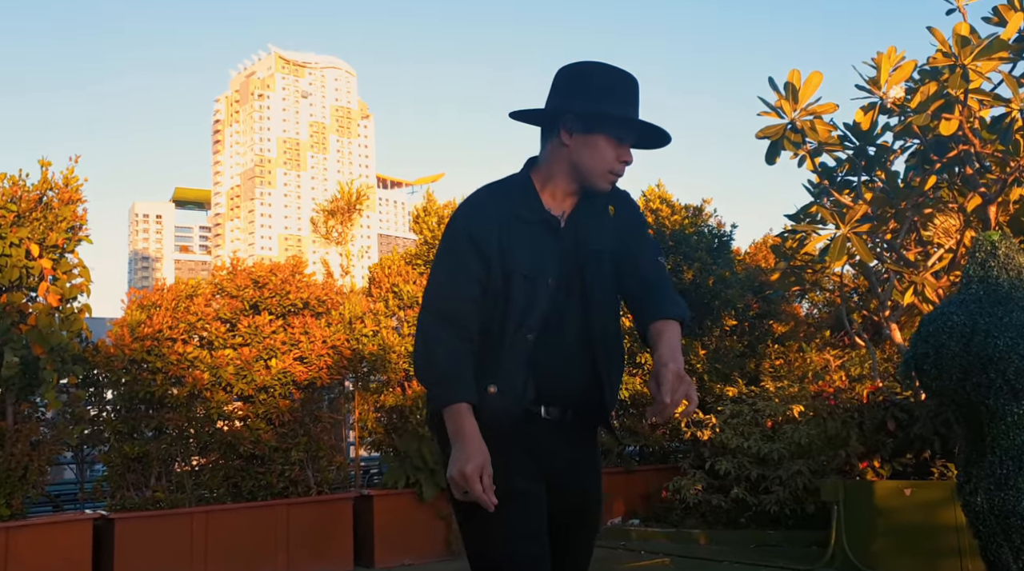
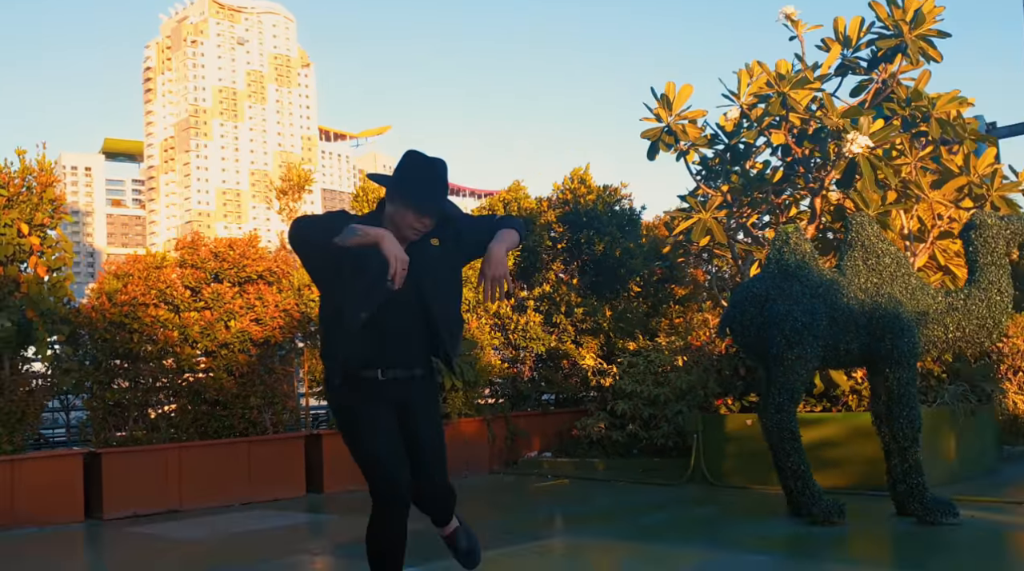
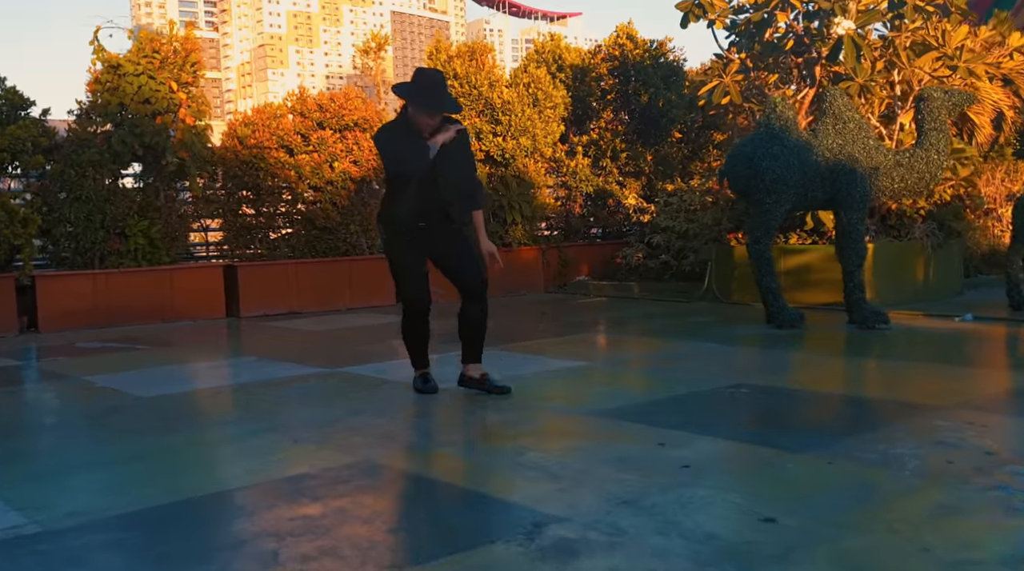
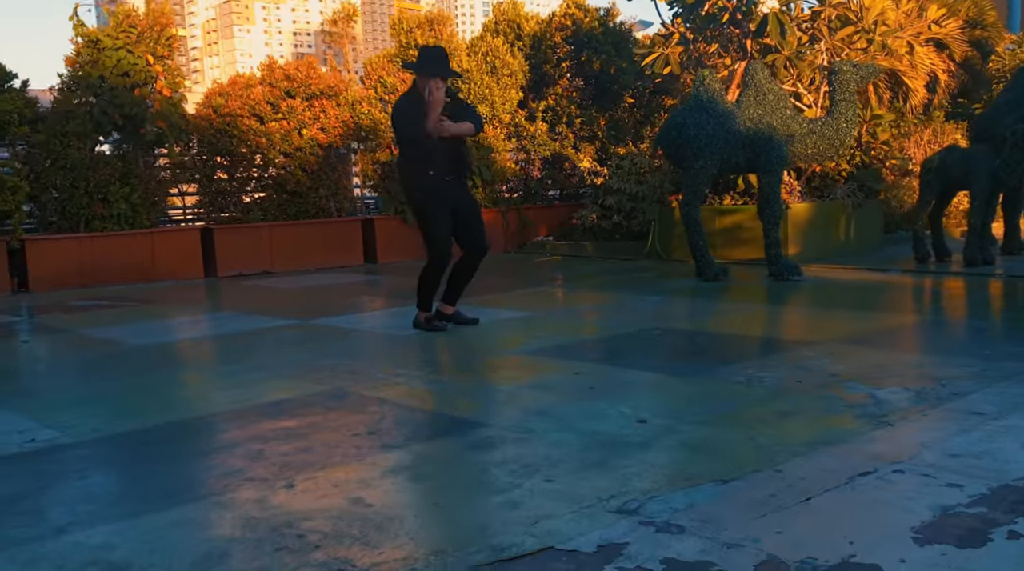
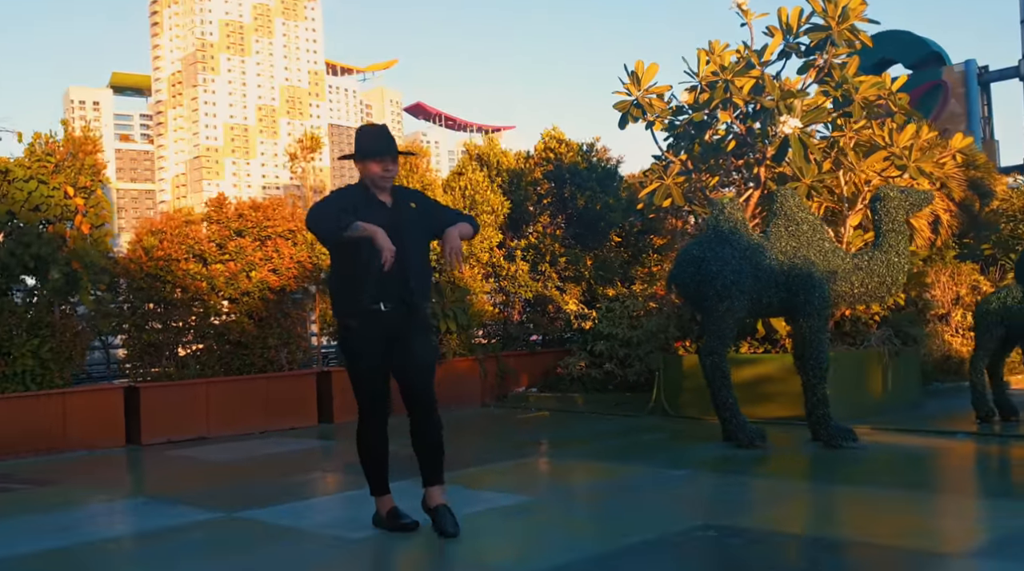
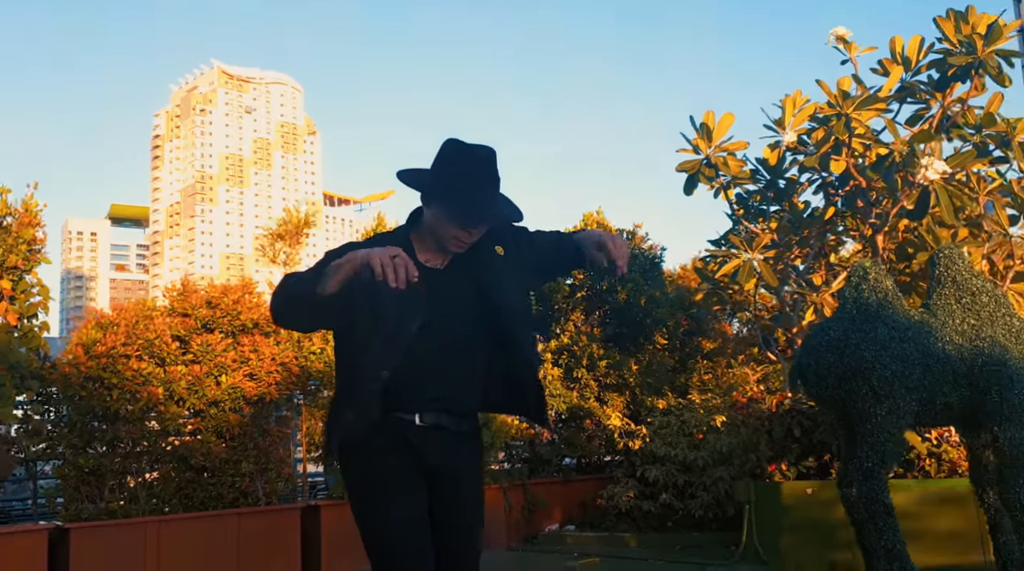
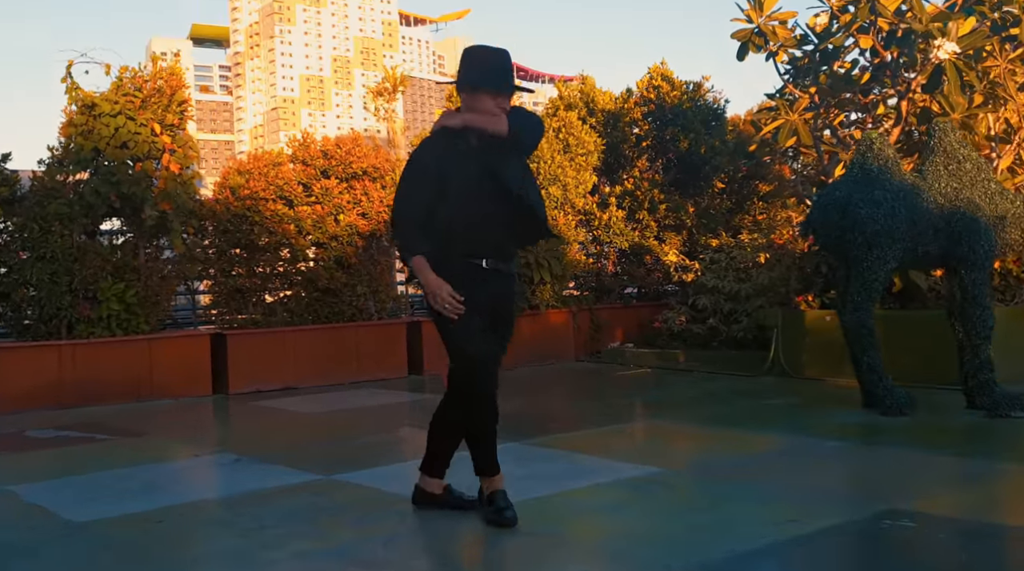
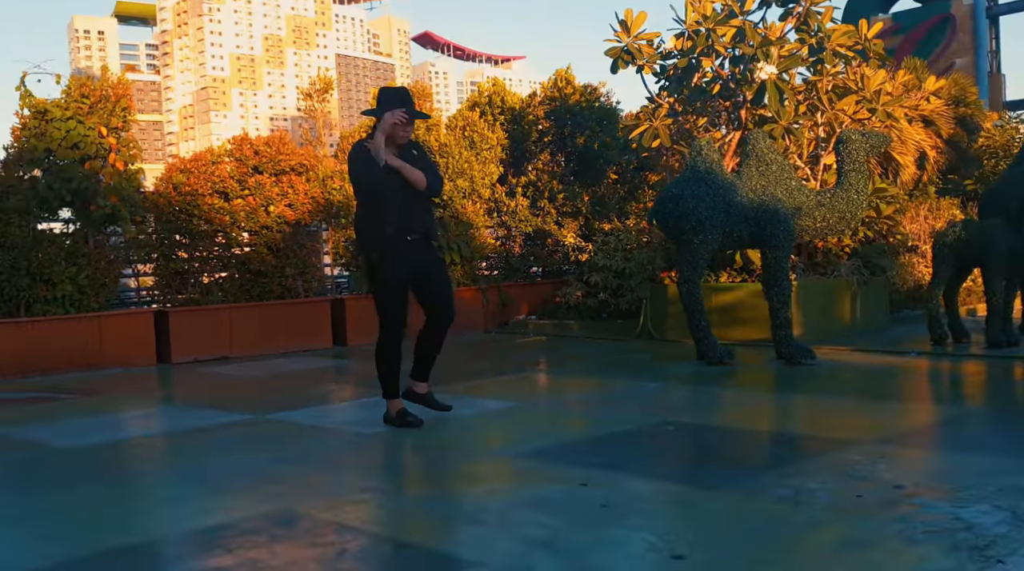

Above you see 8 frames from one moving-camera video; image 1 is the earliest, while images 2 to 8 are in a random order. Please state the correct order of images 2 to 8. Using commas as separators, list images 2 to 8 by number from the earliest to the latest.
6, 2, 5, 8, 4, 3, 7
